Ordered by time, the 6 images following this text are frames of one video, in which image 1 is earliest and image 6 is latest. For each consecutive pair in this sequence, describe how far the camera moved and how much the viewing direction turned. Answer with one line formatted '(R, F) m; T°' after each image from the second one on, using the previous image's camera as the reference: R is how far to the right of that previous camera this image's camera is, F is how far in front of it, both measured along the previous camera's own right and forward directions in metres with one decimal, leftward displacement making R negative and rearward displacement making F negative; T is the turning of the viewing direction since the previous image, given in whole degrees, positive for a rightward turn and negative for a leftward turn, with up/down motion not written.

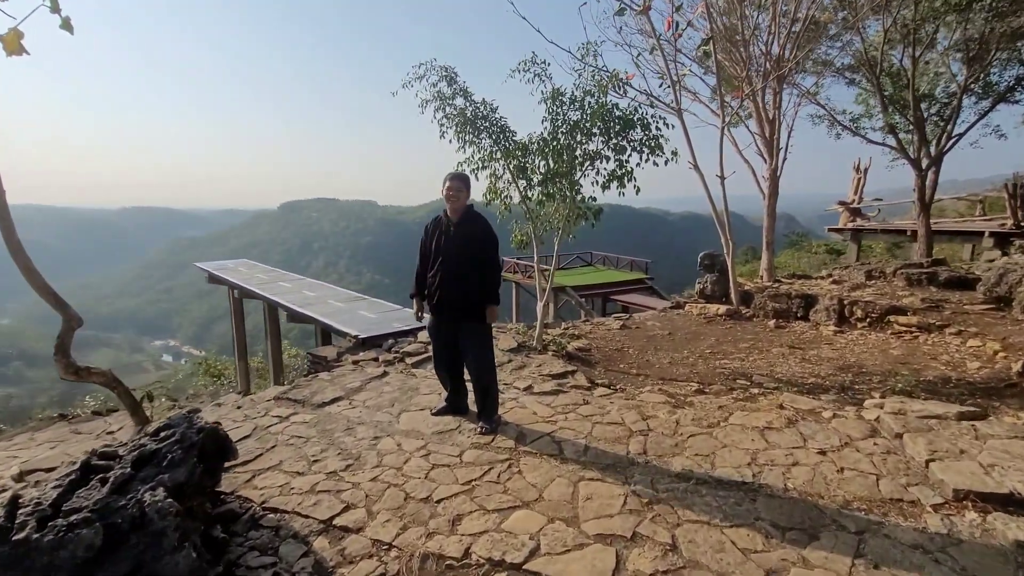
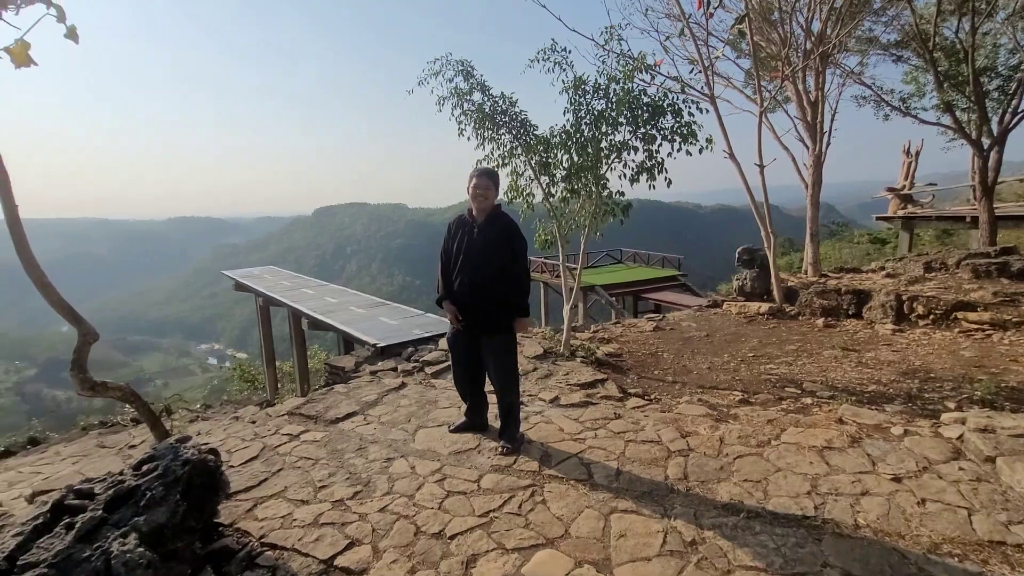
(+0.1, +0.4) m; -3°
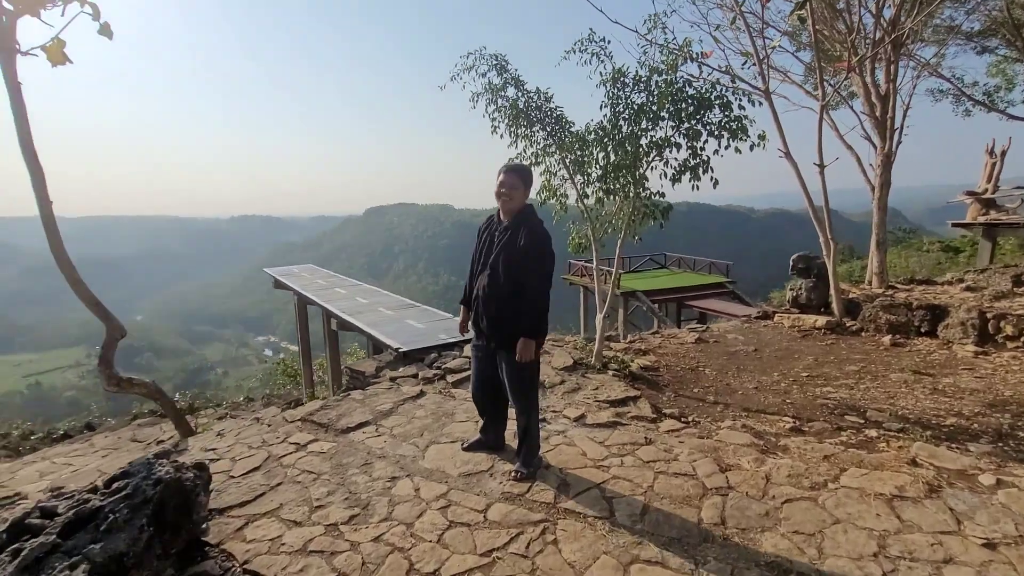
(+0.2, +0.3) m; -5°
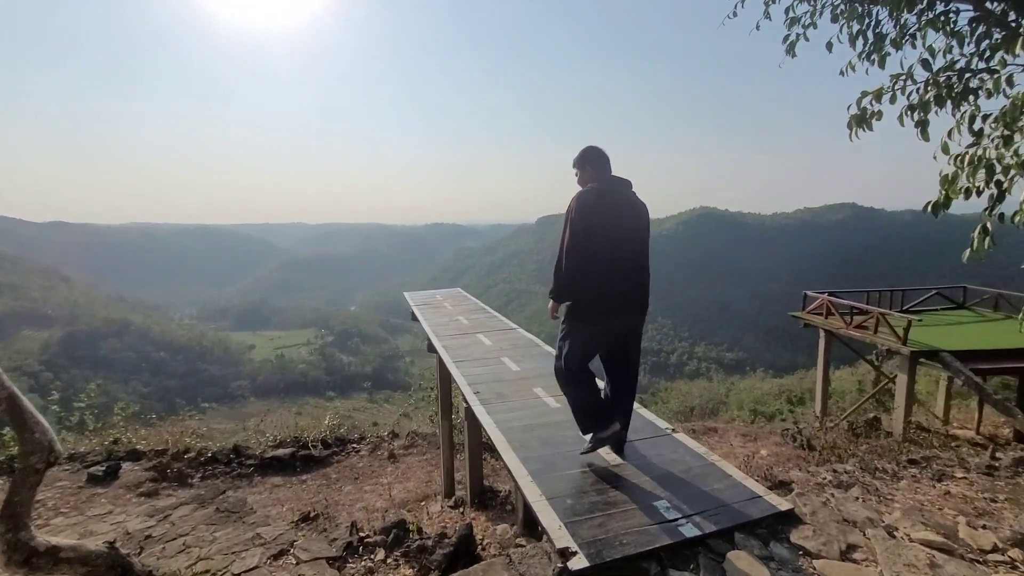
(-0.9, +3.4) m; -19°
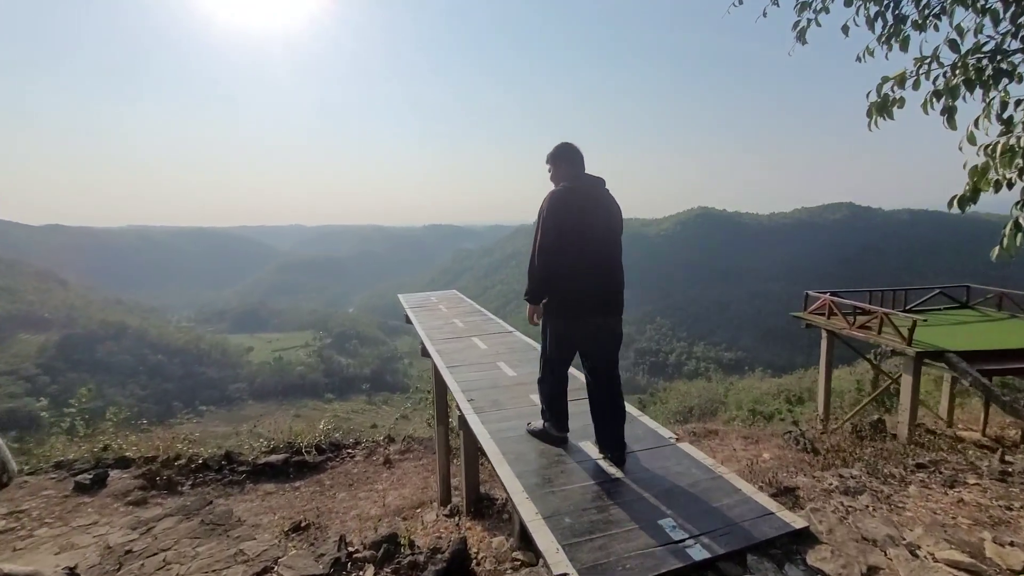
(0.0, +0.2) m; 0°
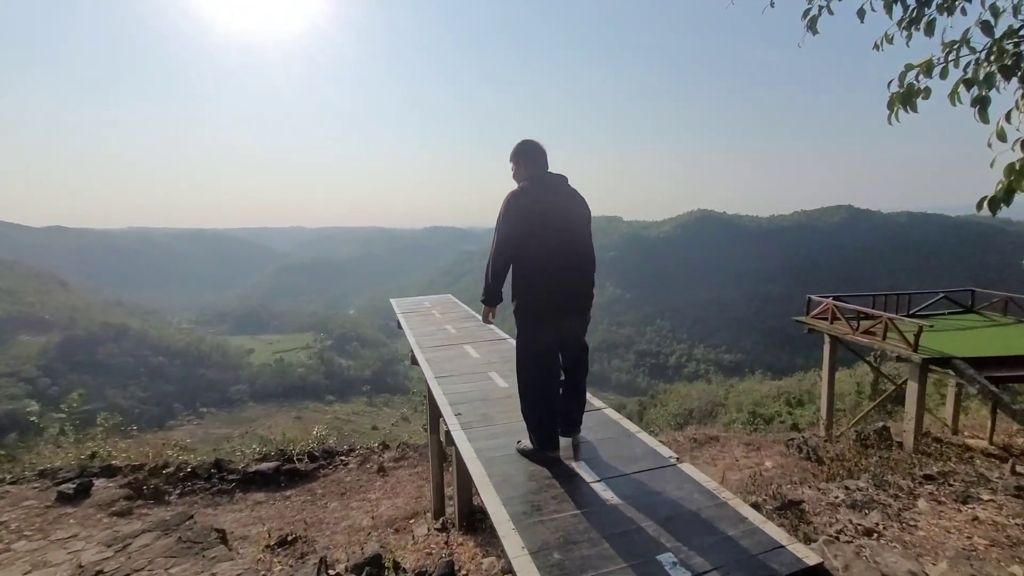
(+0.1, +0.2) m; 0°
